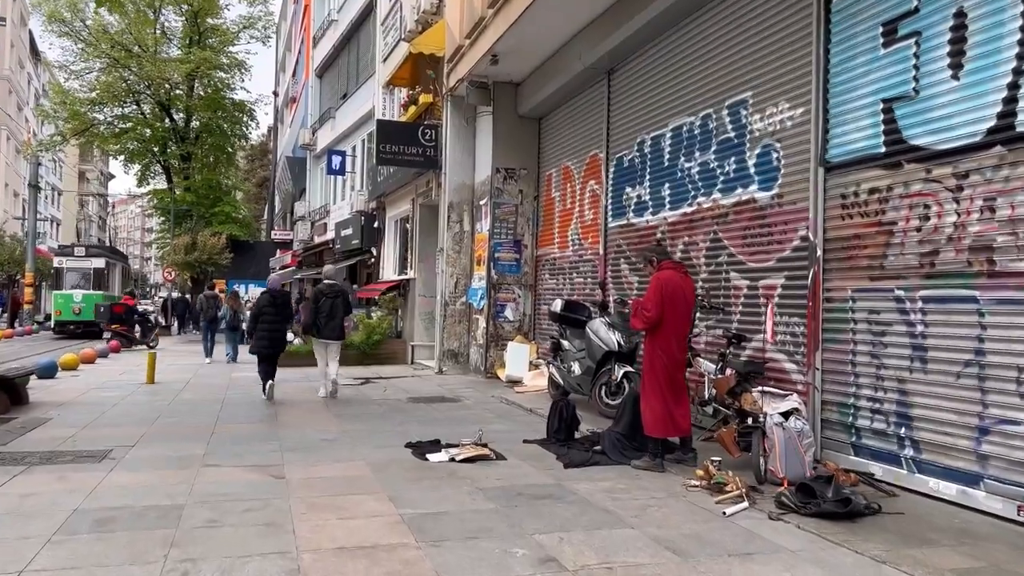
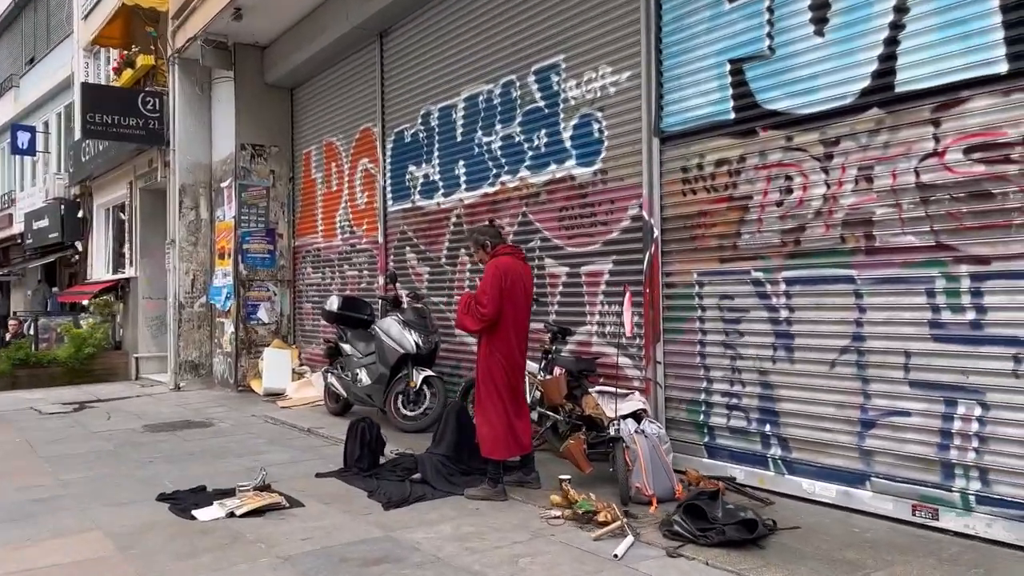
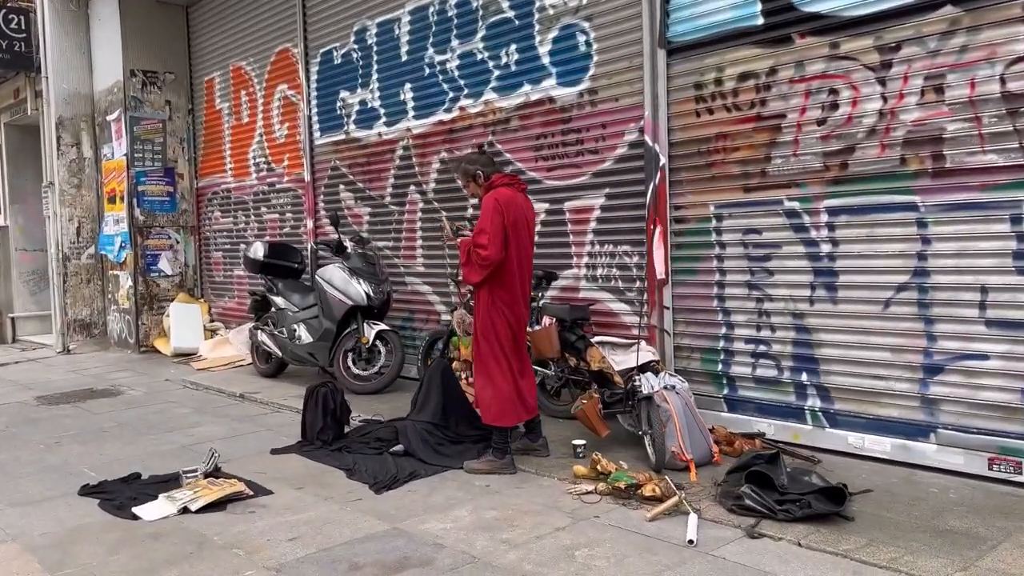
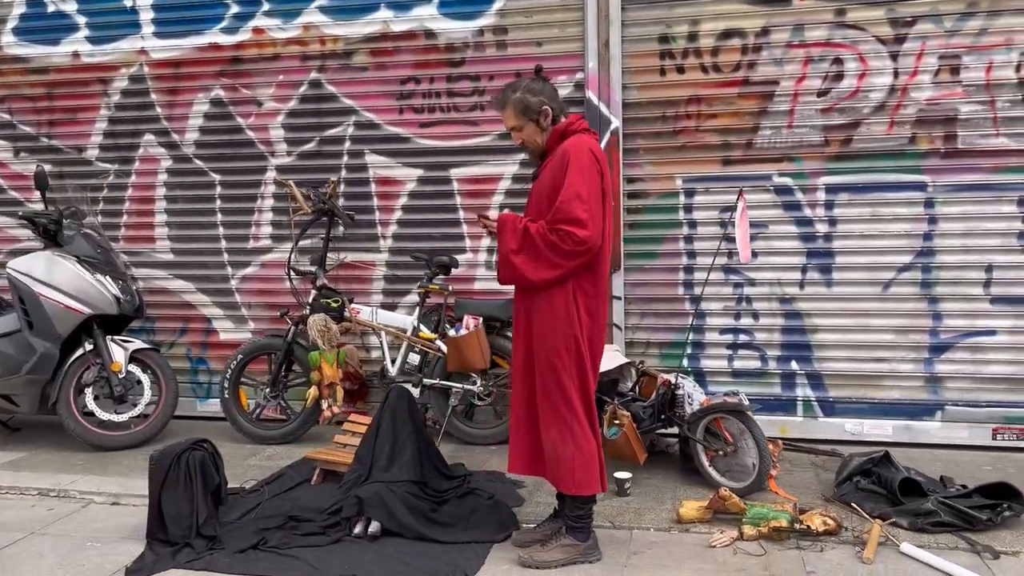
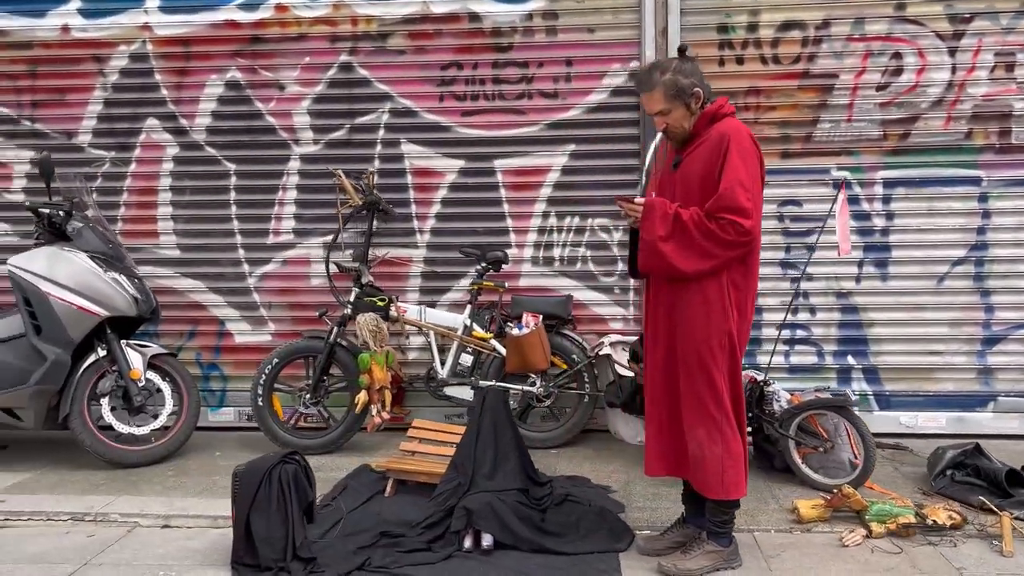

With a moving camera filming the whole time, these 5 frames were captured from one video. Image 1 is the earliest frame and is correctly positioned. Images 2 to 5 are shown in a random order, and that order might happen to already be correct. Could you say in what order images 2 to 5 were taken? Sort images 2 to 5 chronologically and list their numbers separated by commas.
2, 3, 4, 5
